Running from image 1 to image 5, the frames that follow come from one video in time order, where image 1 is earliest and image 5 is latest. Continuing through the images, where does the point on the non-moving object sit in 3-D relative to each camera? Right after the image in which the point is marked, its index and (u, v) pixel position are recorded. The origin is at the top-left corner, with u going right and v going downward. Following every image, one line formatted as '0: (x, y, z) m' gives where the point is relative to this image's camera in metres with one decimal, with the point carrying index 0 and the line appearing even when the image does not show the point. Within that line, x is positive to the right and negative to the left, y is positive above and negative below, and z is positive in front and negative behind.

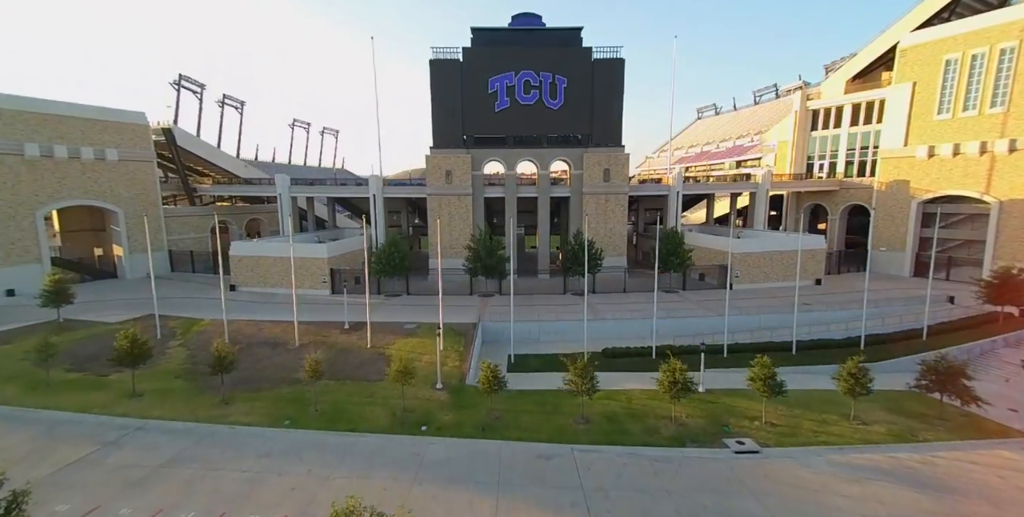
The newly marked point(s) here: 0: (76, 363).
0: (-17.0, -4.2, +18.9) m
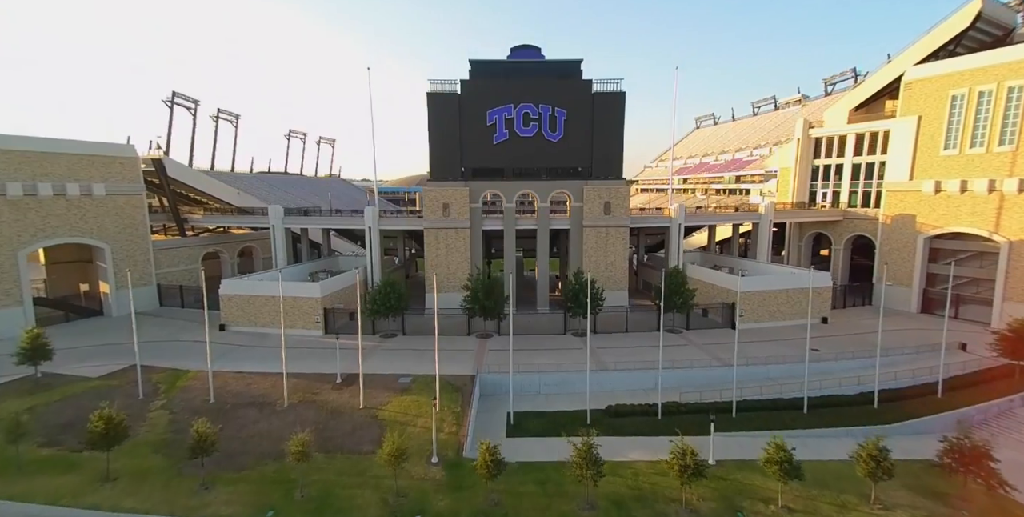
0: (-17.0, -6.6, +17.9) m
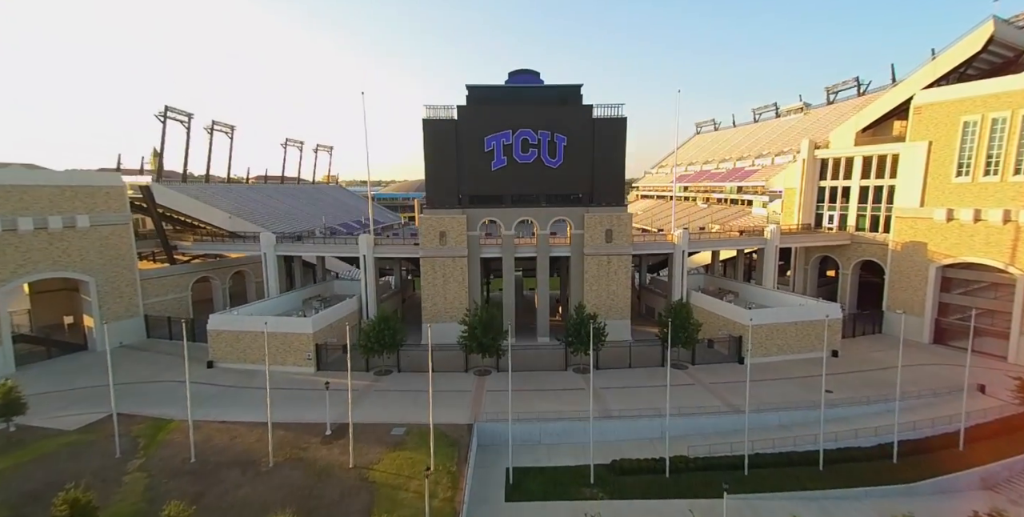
0: (-17.1, -8.6, +16.7) m
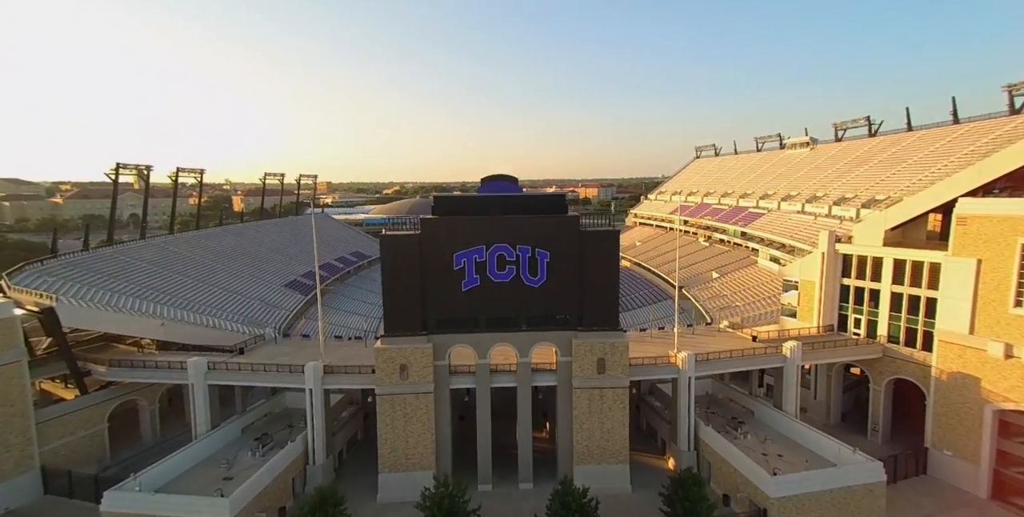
0: (-18.5, -16.8, +10.5) m
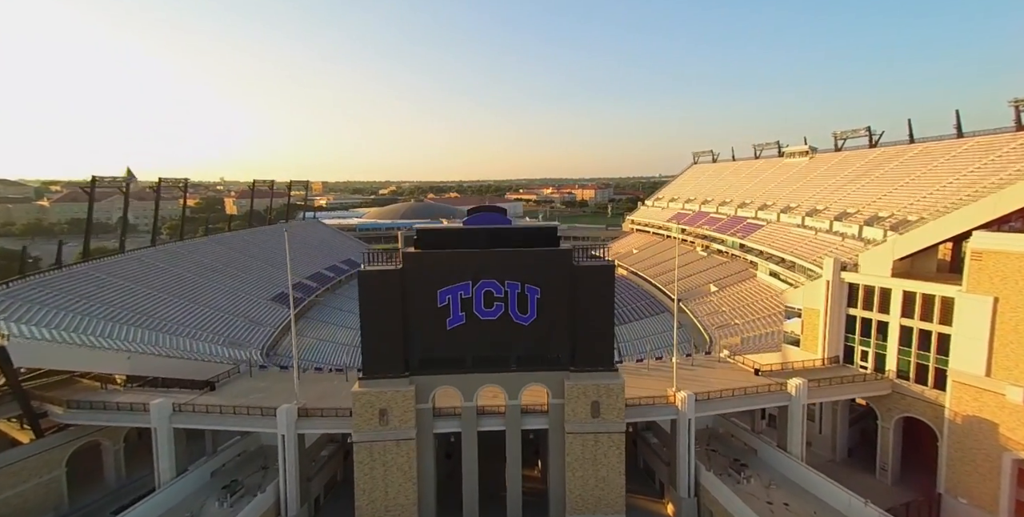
0: (-19.1, -18.8, +8.3) m
